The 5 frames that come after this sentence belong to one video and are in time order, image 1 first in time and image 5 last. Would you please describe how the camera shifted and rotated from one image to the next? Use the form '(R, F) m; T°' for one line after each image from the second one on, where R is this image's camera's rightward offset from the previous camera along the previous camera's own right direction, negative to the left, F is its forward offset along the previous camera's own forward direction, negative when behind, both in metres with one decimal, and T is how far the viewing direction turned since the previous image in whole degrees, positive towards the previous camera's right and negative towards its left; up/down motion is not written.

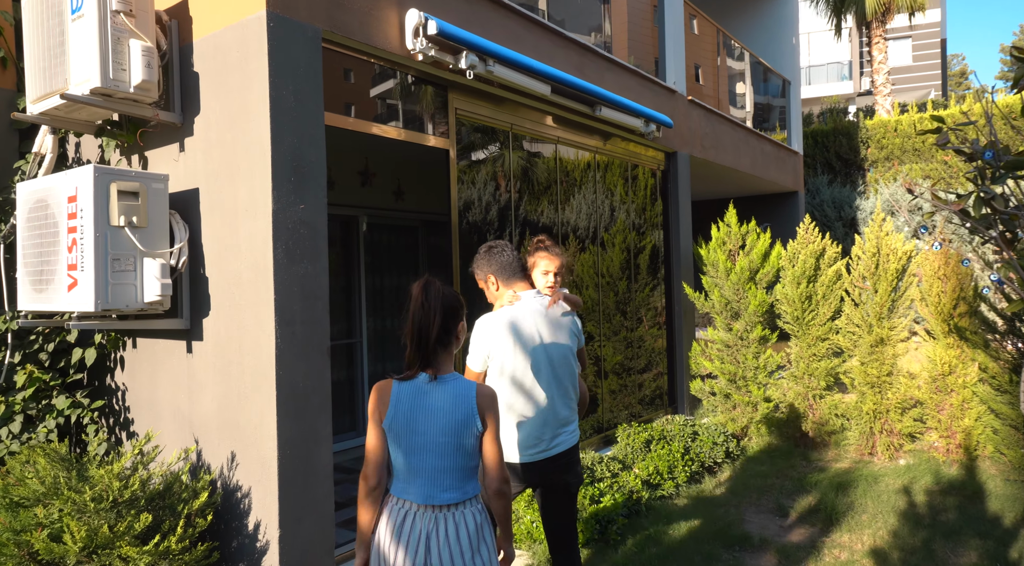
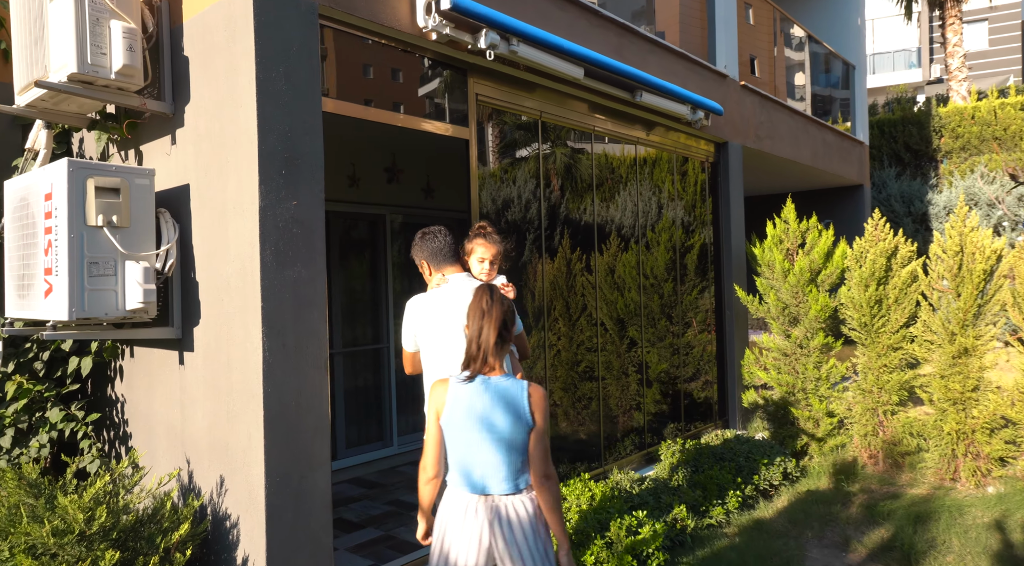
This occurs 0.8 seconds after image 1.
(+0.2, +0.5) m; -4°
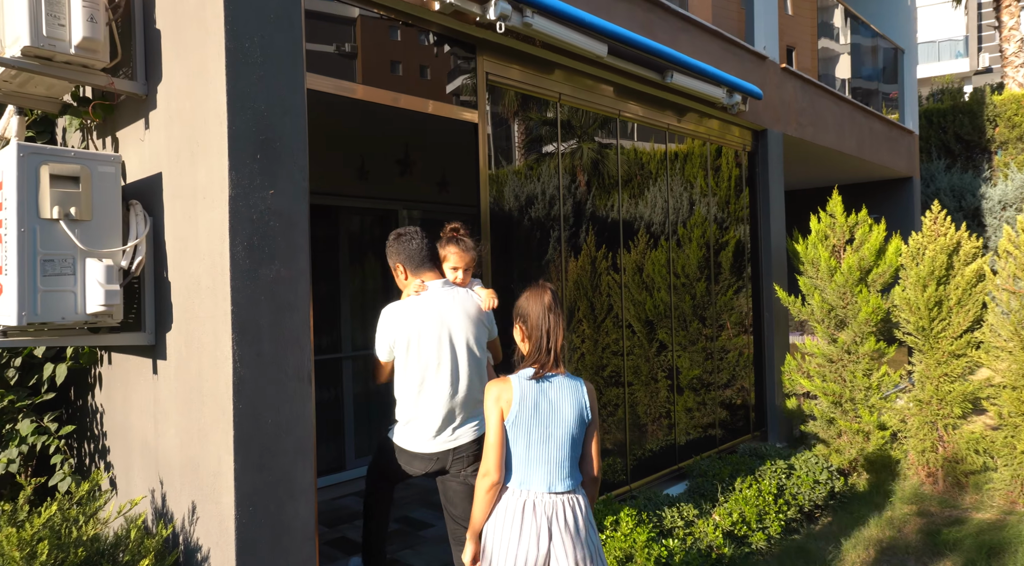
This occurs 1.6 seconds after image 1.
(+0.1, +0.5) m; -2°
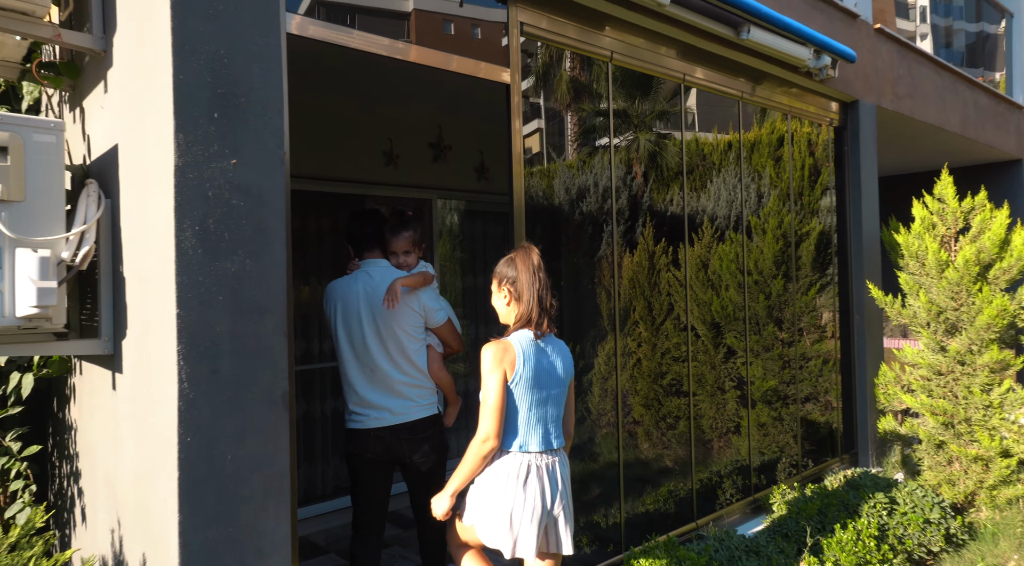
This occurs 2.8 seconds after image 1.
(+0.1, +0.7) m; -4°
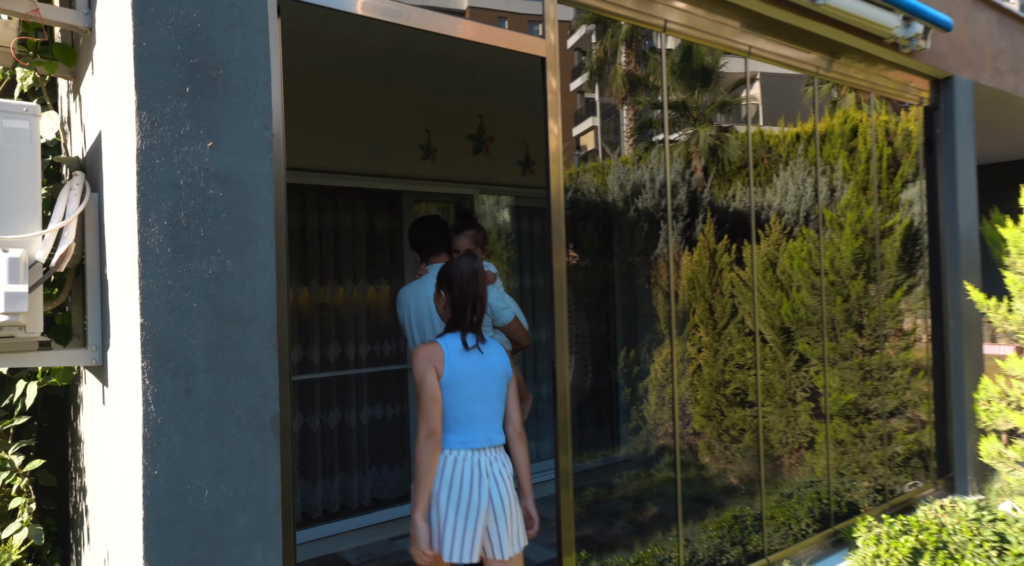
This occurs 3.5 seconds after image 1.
(+0.1, +0.4) m; -4°
